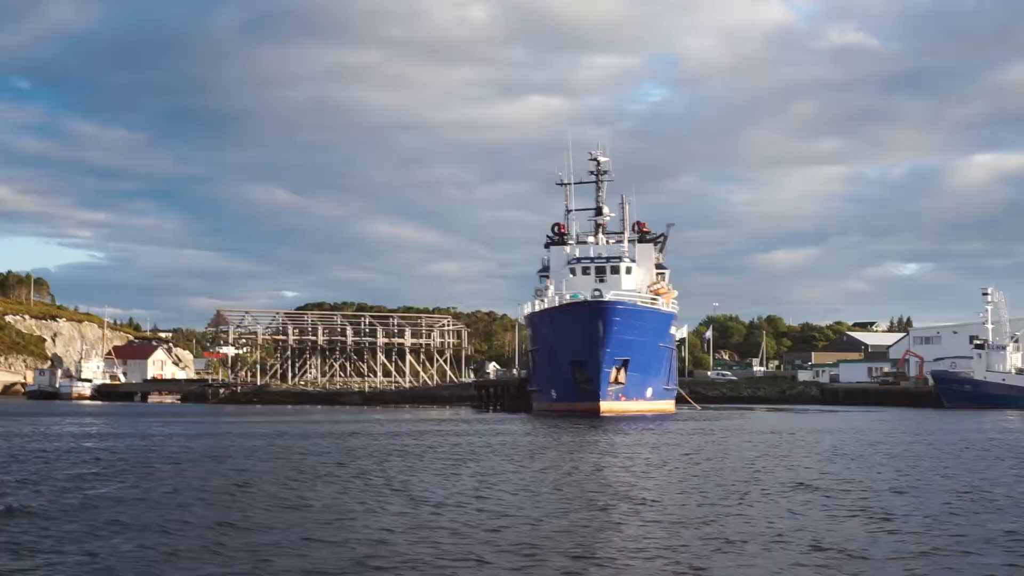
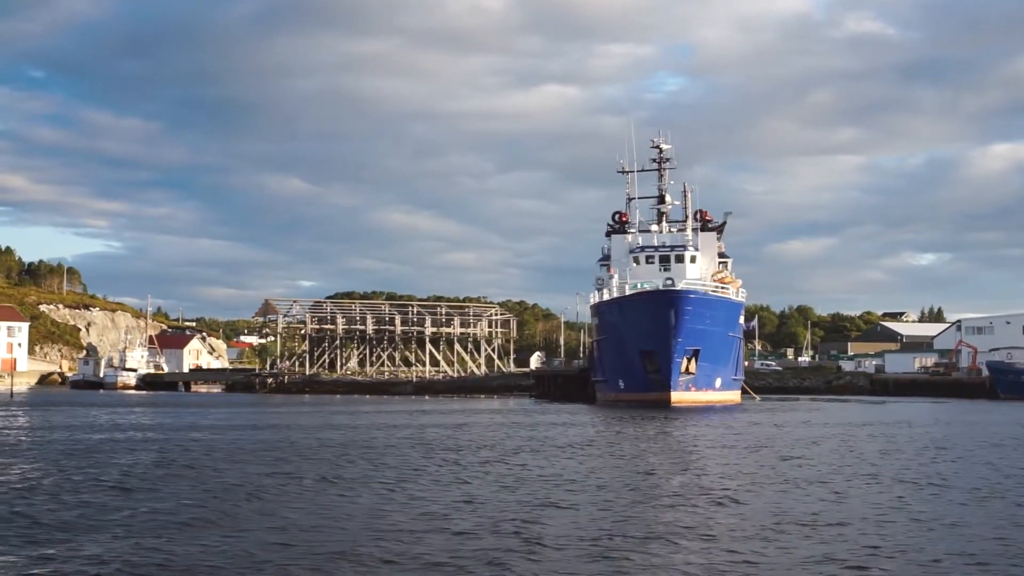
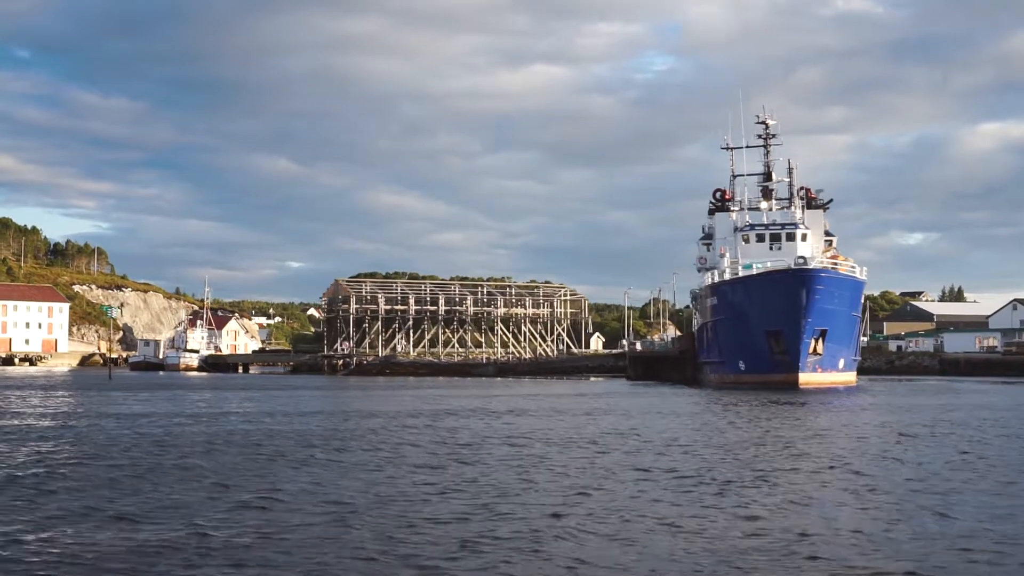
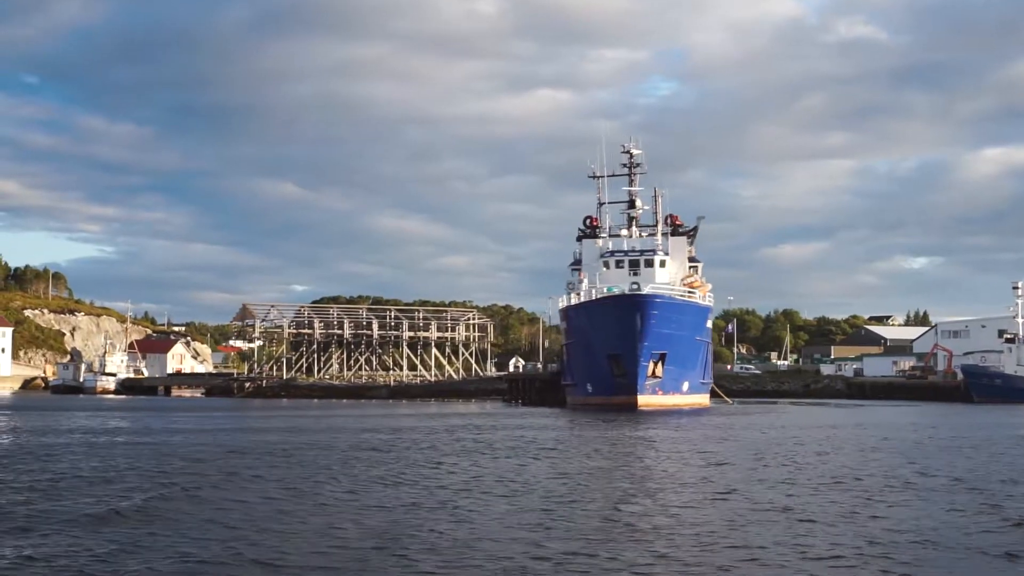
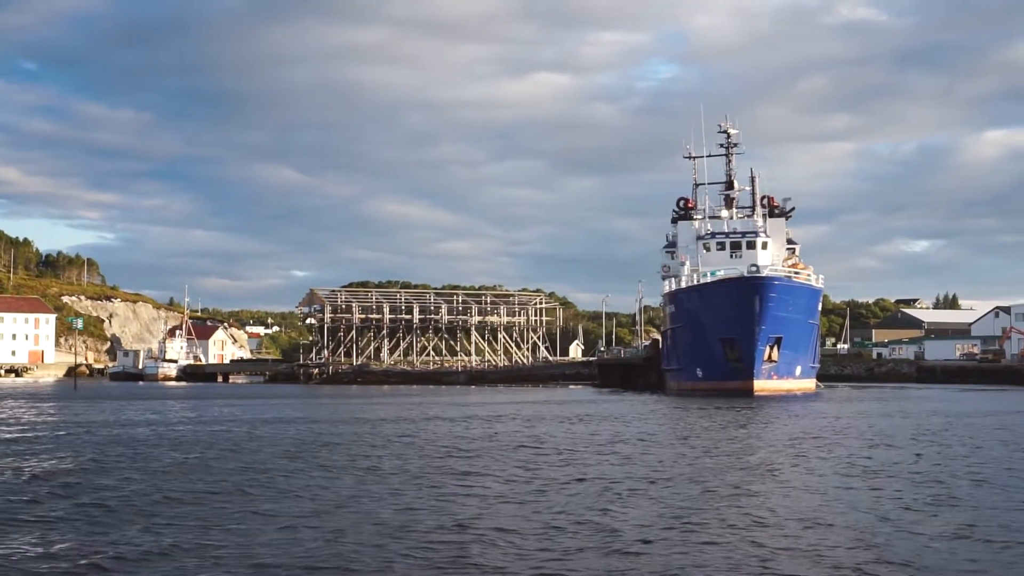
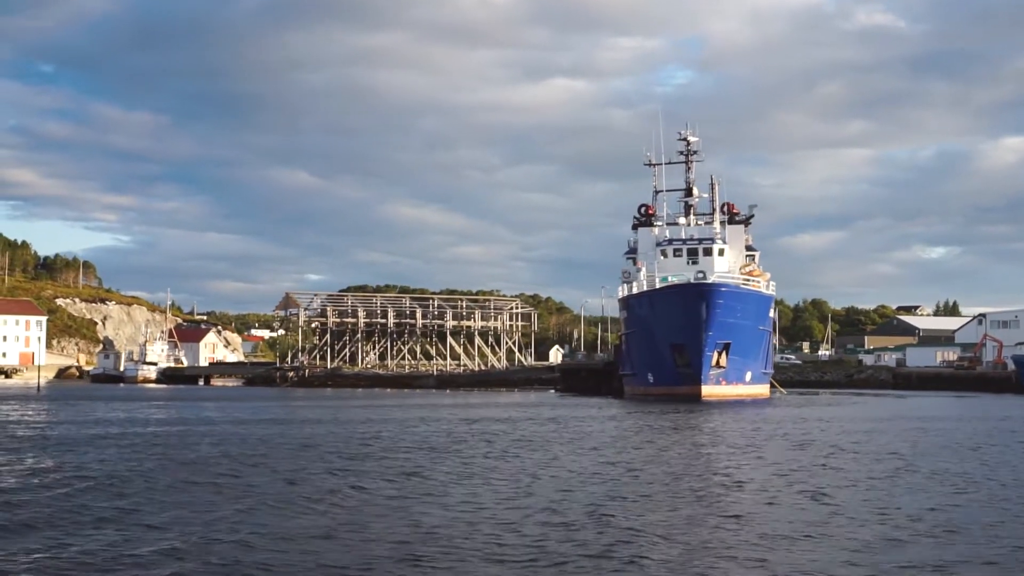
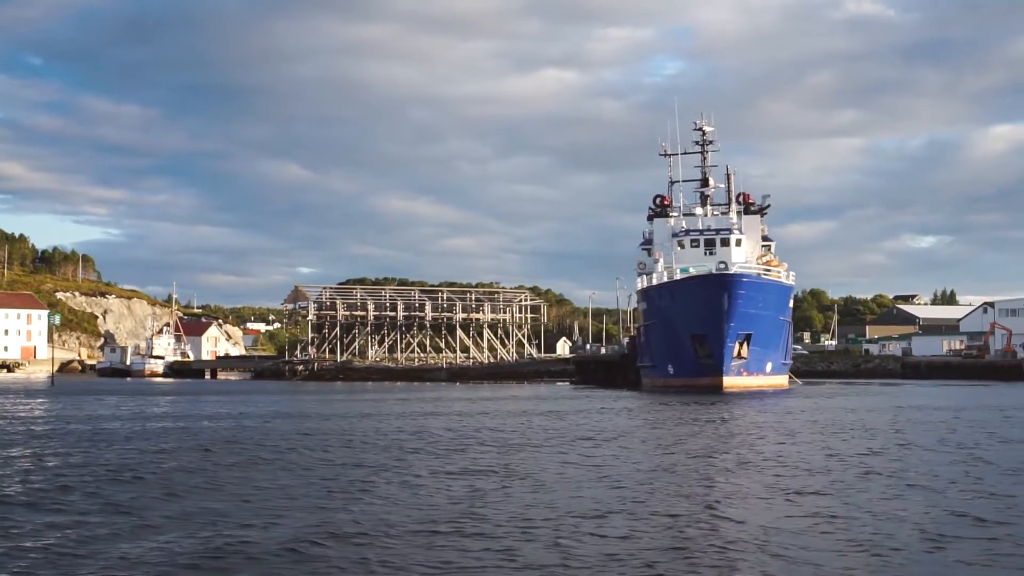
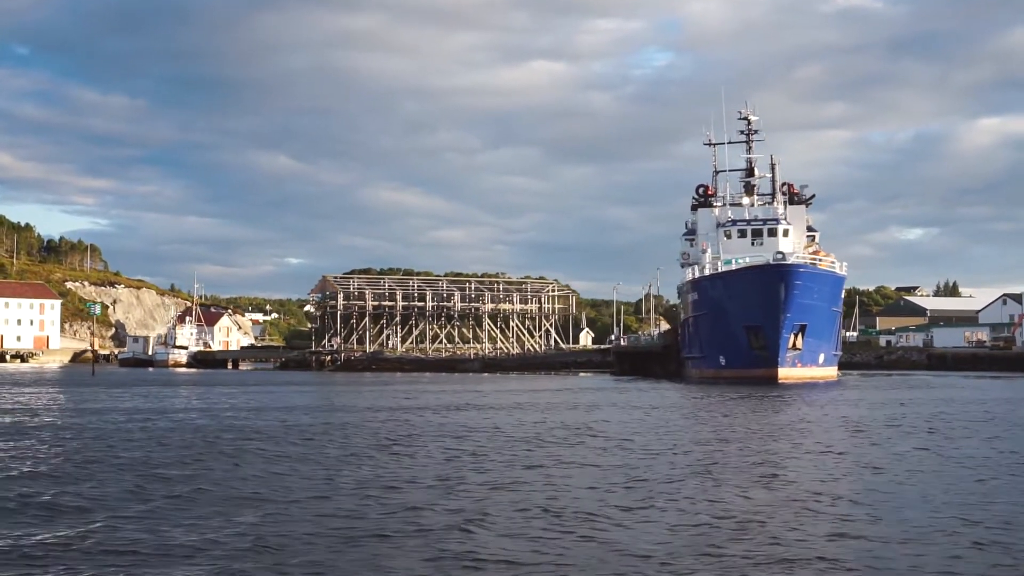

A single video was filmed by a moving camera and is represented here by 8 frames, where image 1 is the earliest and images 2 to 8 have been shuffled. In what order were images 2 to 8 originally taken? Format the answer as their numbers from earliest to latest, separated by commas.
4, 2, 6, 7, 5, 8, 3
